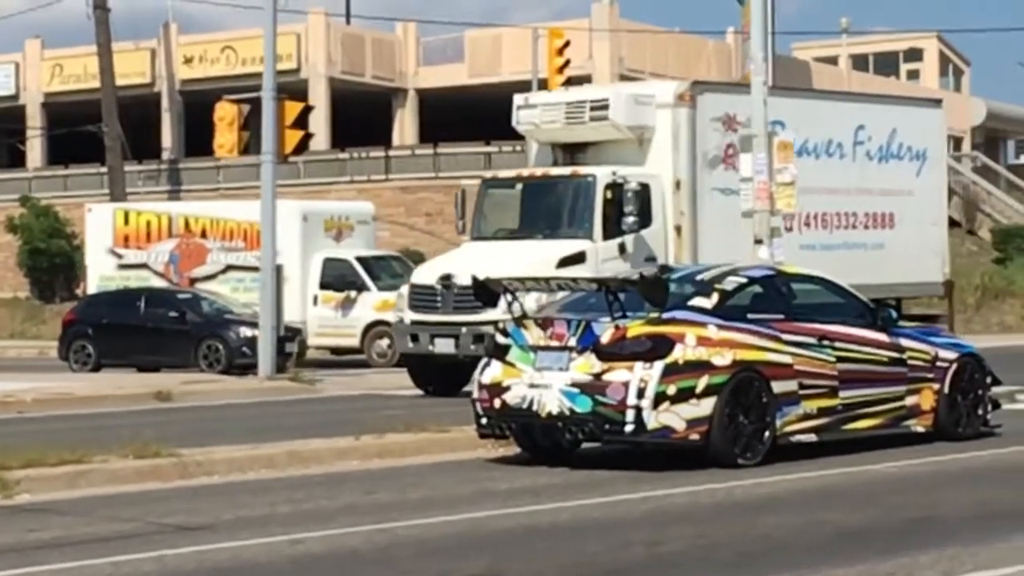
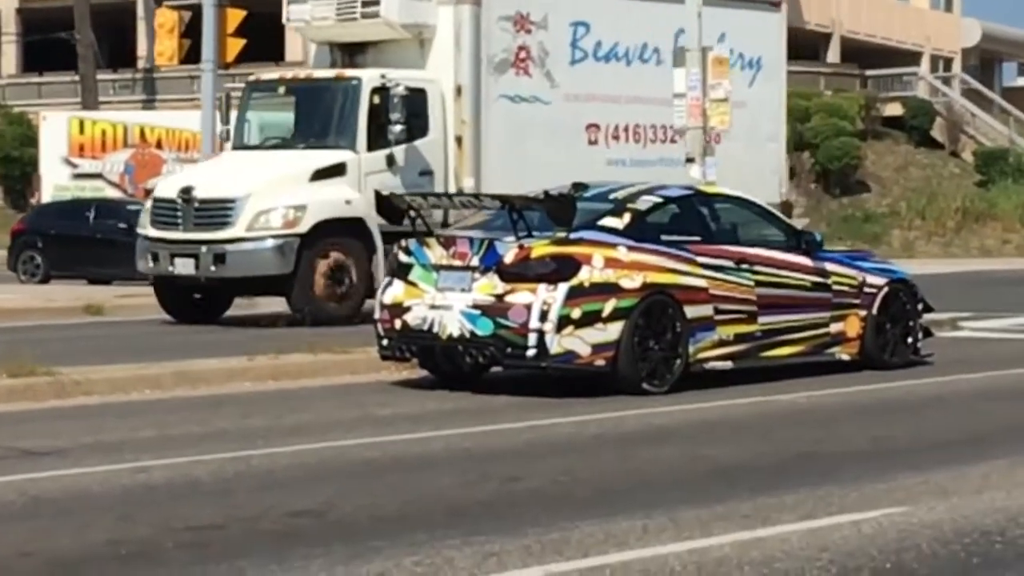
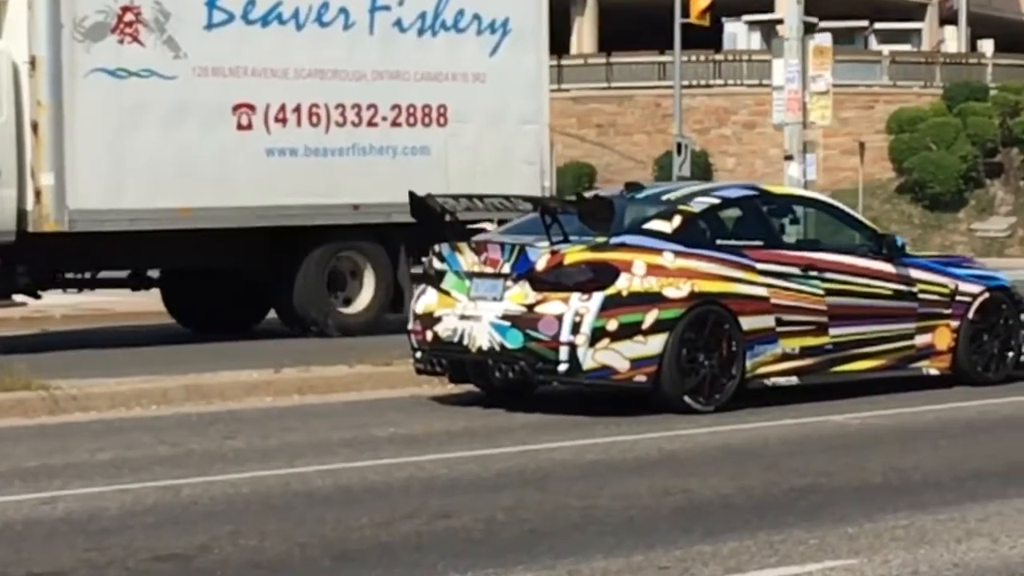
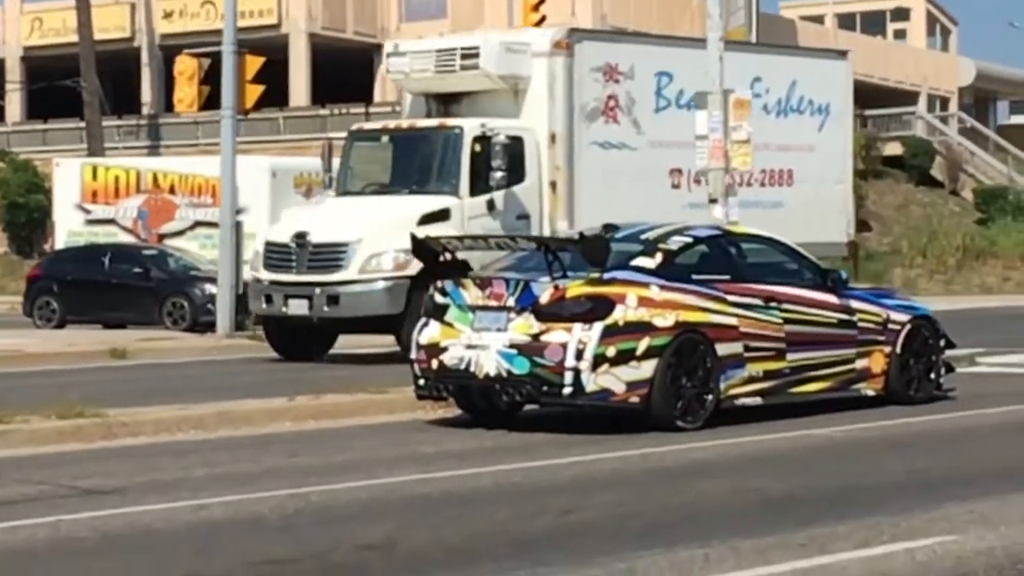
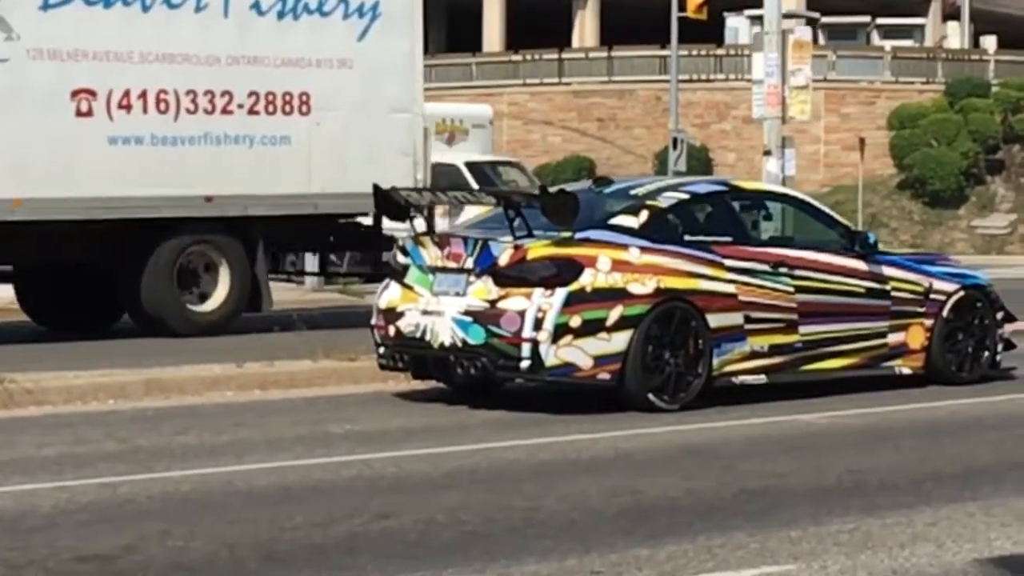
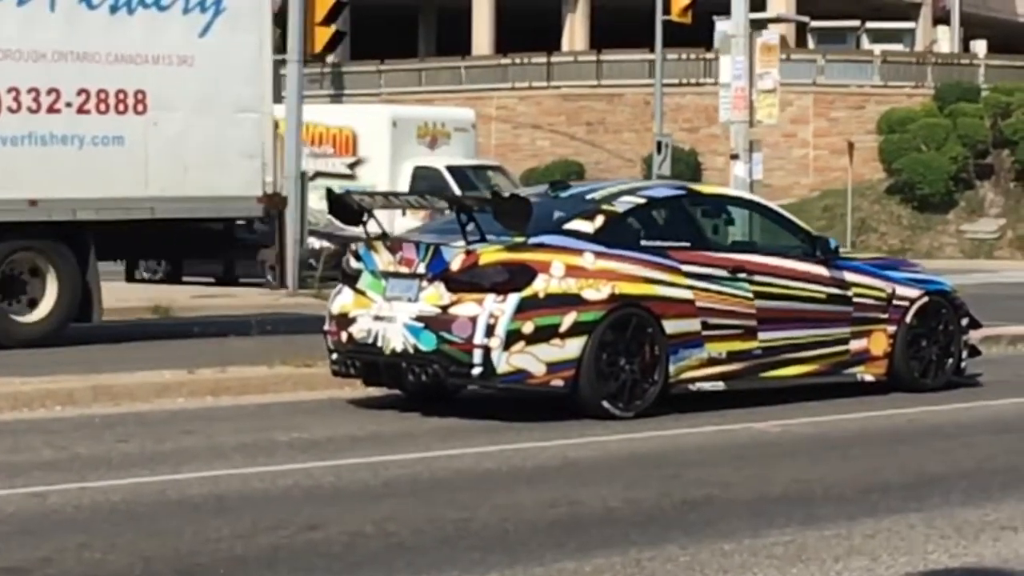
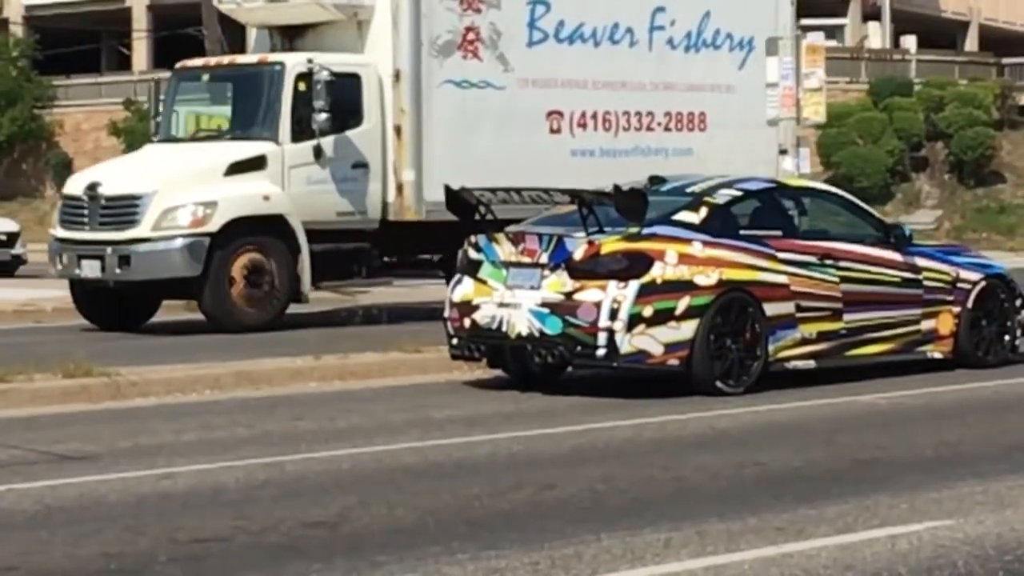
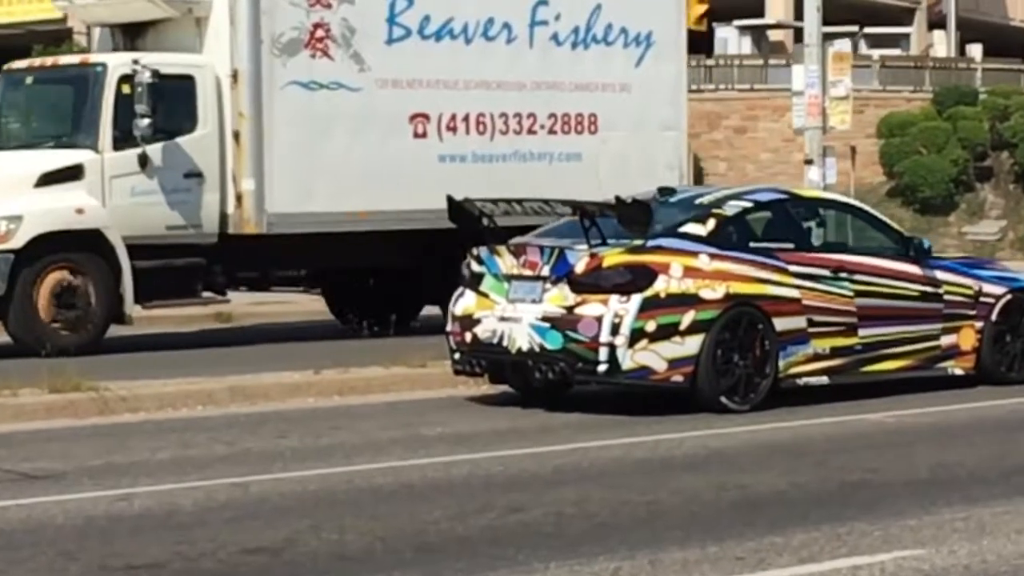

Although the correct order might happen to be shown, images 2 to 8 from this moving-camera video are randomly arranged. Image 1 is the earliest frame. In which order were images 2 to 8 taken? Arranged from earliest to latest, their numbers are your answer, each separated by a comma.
4, 2, 7, 8, 3, 5, 6
